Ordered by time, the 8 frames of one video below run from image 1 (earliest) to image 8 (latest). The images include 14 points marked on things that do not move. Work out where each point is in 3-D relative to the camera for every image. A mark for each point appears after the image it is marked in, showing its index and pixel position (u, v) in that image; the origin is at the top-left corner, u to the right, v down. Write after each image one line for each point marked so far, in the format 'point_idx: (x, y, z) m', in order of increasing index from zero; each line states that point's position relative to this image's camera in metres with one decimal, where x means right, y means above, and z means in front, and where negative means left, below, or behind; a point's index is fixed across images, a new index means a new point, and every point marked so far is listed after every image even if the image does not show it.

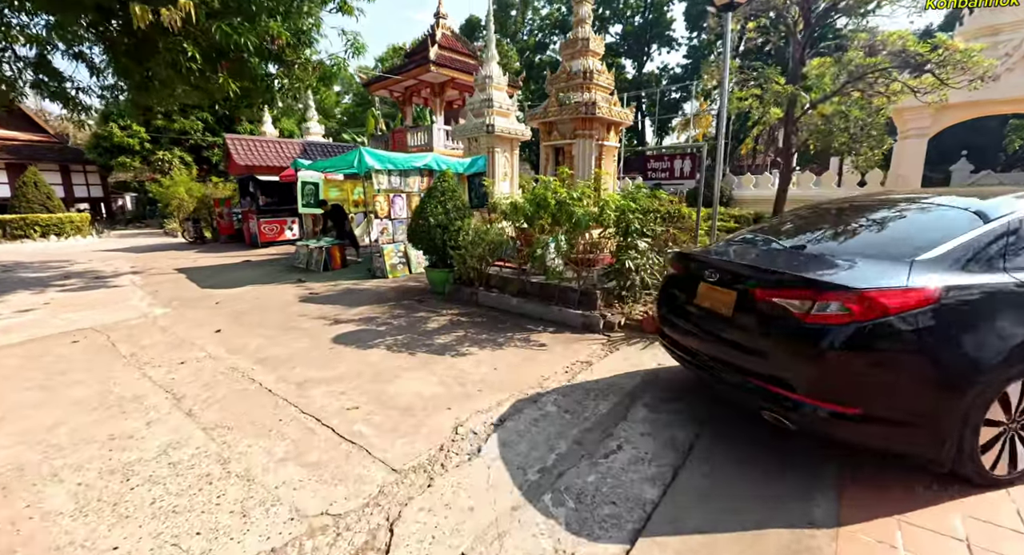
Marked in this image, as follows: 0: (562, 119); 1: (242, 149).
0: (+1.1, +3.2, +9.0) m
1: (-7.7, +3.6, +12.8) m
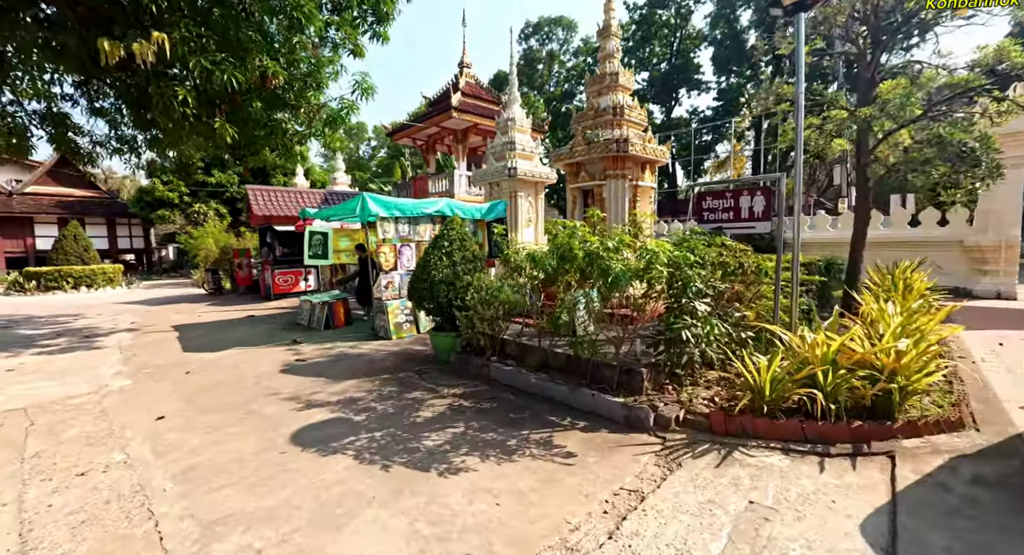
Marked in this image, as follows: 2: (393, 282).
0: (+1.5, +2.2, +8.1) m
1: (-7.0, +2.2, +12.5) m
2: (-1.8, -0.1, +6.7) m
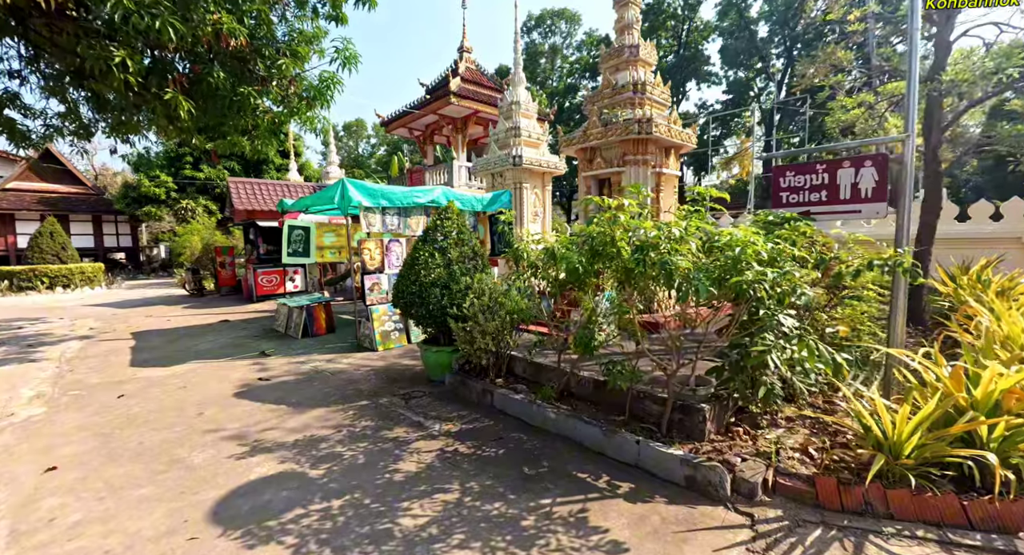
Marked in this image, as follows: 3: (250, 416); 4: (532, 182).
0: (+1.6, +2.2, +7.1) m
1: (-6.9, +2.2, +11.5) m
2: (-1.7, -0.1, +5.7) m
3: (-2.1, -1.1, +3.5) m
4: (+0.4, +2.0, +9.1) m
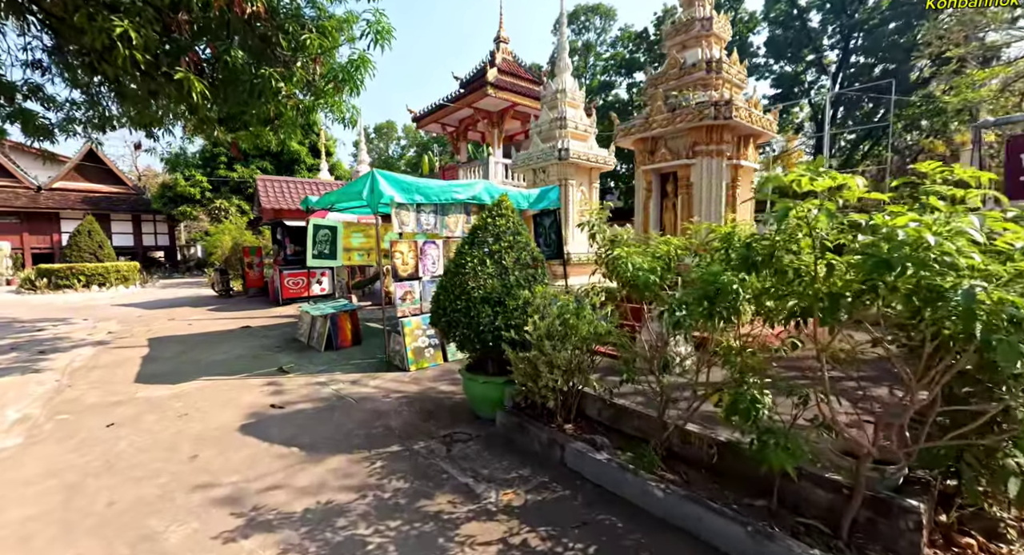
0: (+2.3, +2.0, +6.2) m
1: (-6.0, +2.1, +11.1) m
2: (-1.1, -0.2, +5.0) m
3: (-1.6, -1.2, +2.8) m
4: (+1.2, +1.8, +8.3) m
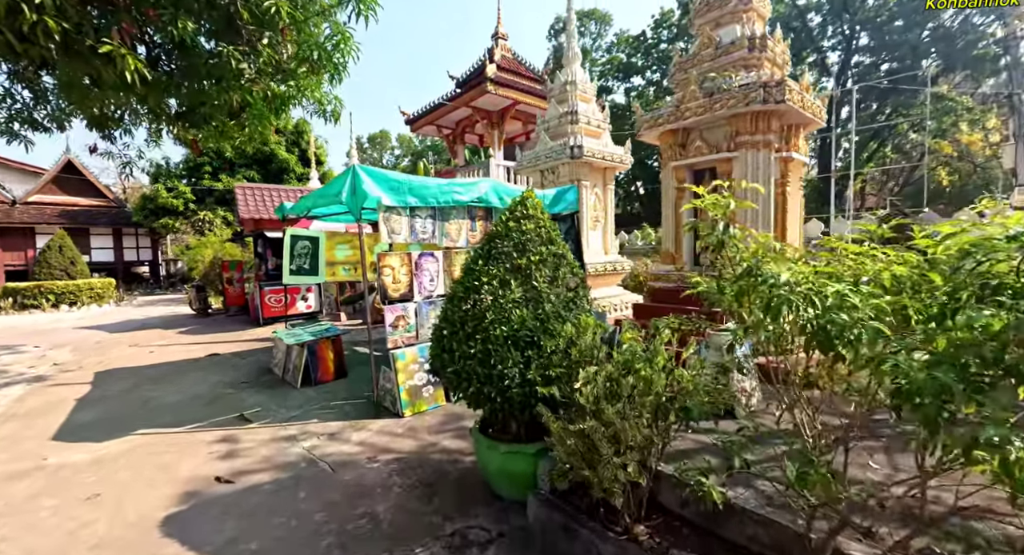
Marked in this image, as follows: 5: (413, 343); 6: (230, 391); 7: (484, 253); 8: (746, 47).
0: (+2.4, +1.9, +5.3) m
1: (-5.9, +1.7, +10.1) m
2: (-0.9, -0.3, +4.0) m
3: (-1.4, -1.3, +1.8) m
4: (+1.3, +1.6, +7.4) m
5: (-0.9, -0.6, +4.0) m
6: (-3.0, -1.2, +4.8) m
7: (-0.1, +0.1, +2.4) m
8: (+2.7, +2.7, +5.3) m
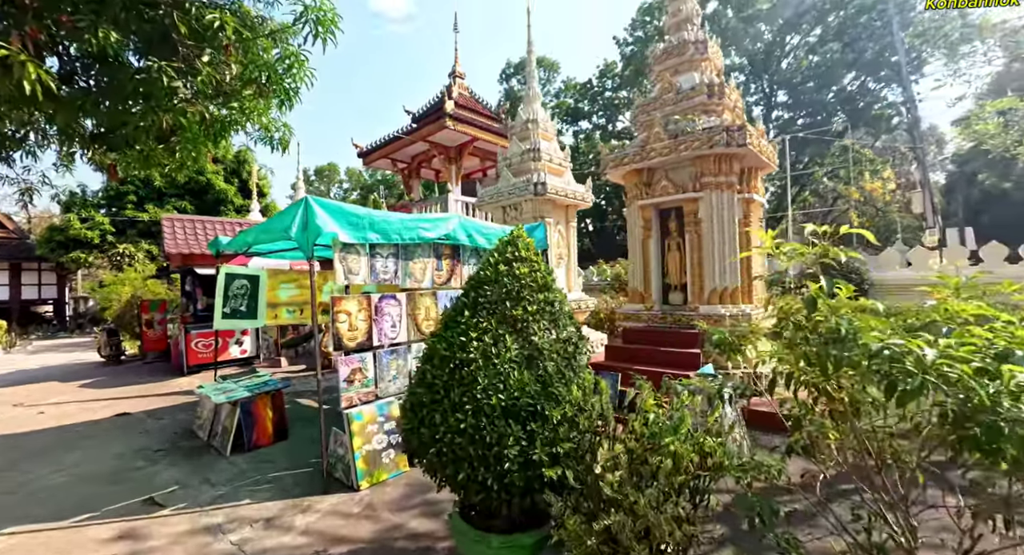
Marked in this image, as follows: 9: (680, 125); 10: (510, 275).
0: (+2.0, +1.4, +5.3) m
1: (-6.8, +0.9, +9.1) m
2: (-1.2, -0.7, +3.5) m
3: (-1.4, -1.5, +1.2) m
4: (+0.7, +1.0, +7.2) m
5: (-1.1, -0.9, +3.5) m
6: (-3.3, -1.6, +3.9) m
7: (-0.2, -0.1, +2.0) m
8: (+2.3, +2.2, +5.4) m
9: (+2.0, +1.8, +5.3) m
10: (0.0, 0.0, +2.1) m
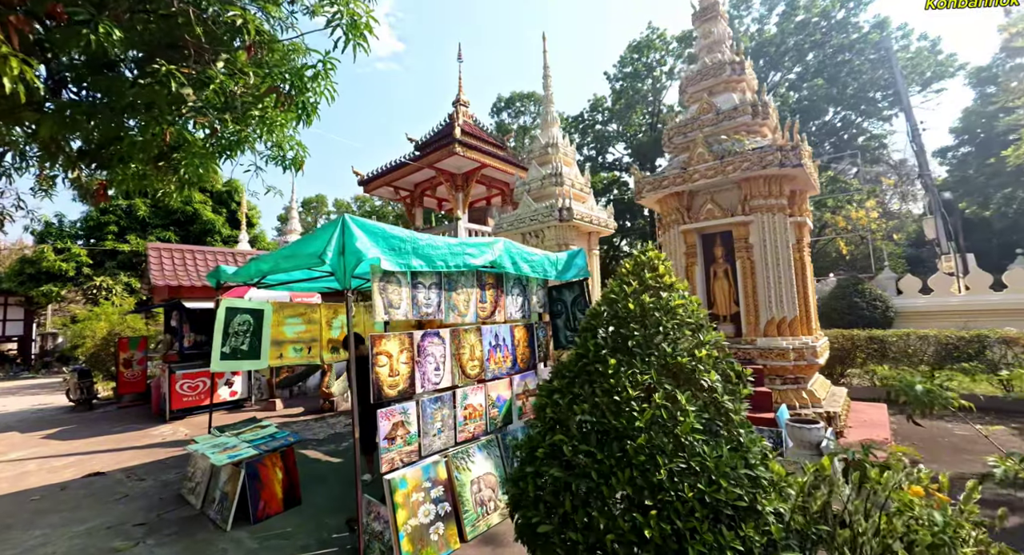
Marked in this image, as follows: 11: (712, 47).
0: (+2.4, +1.1, +5.0) m
1: (-6.5, +0.3, +8.4) m
2: (-0.7, -0.9, +2.9) m
3: (-0.8, -1.6, +0.5) m
4: (+1.0, +0.5, +6.8) m
5: (-0.6, -1.2, +2.9) m
6: (-2.8, -1.9, +3.2) m
7: (+0.3, -0.2, +1.5) m
8: (+2.7, +1.9, +5.1) m
9: (+2.4, +1.5, +5.0) m
10: (+0.5, -0.1, +1.6) m
11: (+2.6, +2.9, +5.6) m
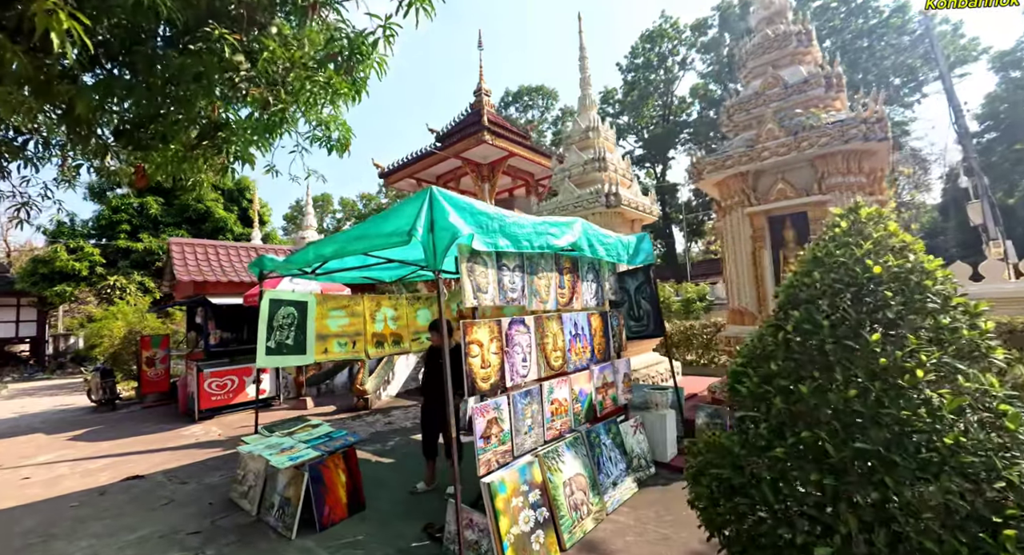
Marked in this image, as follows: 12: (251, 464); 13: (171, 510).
0: (+3.0, +1.2, +4.6) m
1: (-5.9, +0.3, +8.2) m
2: (-0.1, -0.8, +2.6) m
3: (-0.2, -1.5, +0.2) m
4: (+1.7, +0.7, +6.5) m
5: (0.0, -1.0, +2.6) m
6: (-2.2, -1.8, +2.9) m
7: (+0.9, -0.1, +1.2) m
8: (+3.3, +2.1, +4.8) m
9: (+3.0, +1.6, +4.7) m
10: (+1.1, 0.0, +1.2) m
11: (+3.2, +3.1, +5.3) m
12: (-2.2, -1.5, +3.7) m
13: (-2.8, -1.9, +3.7) m
